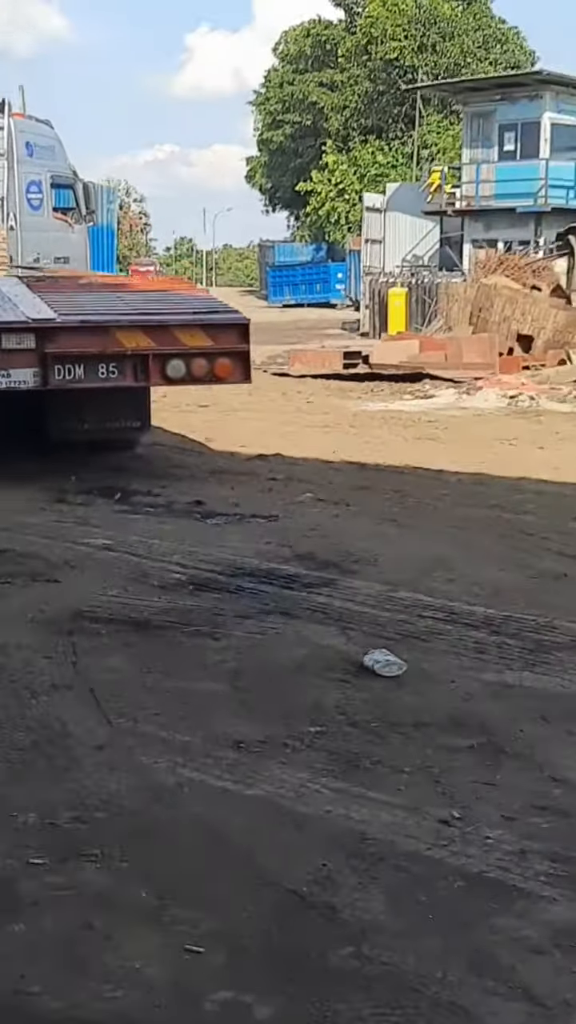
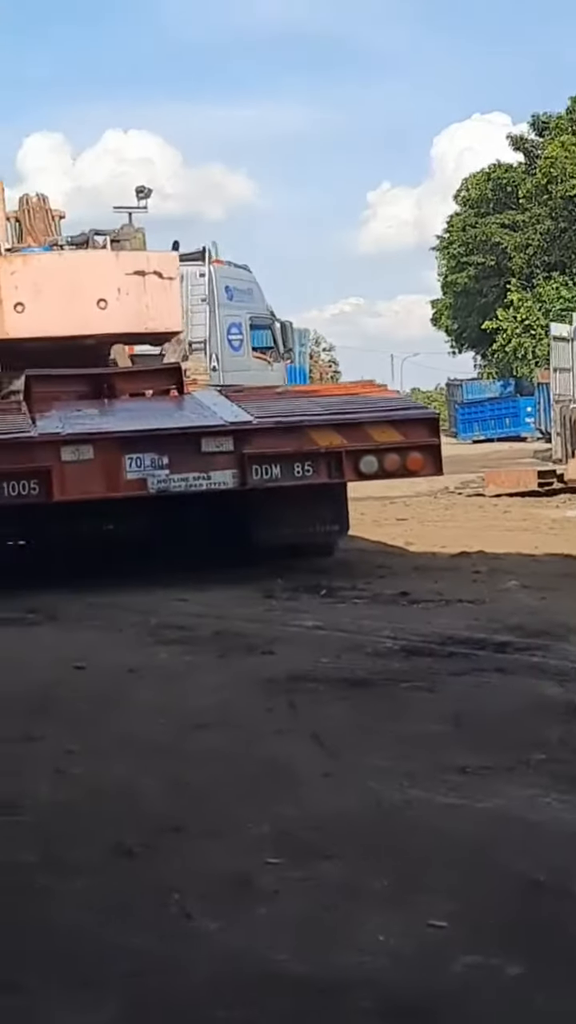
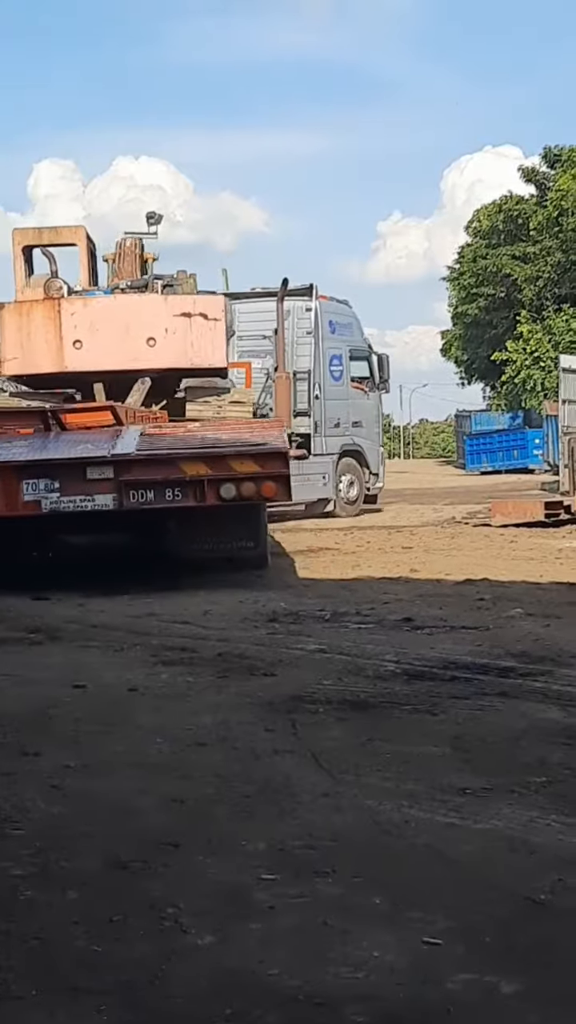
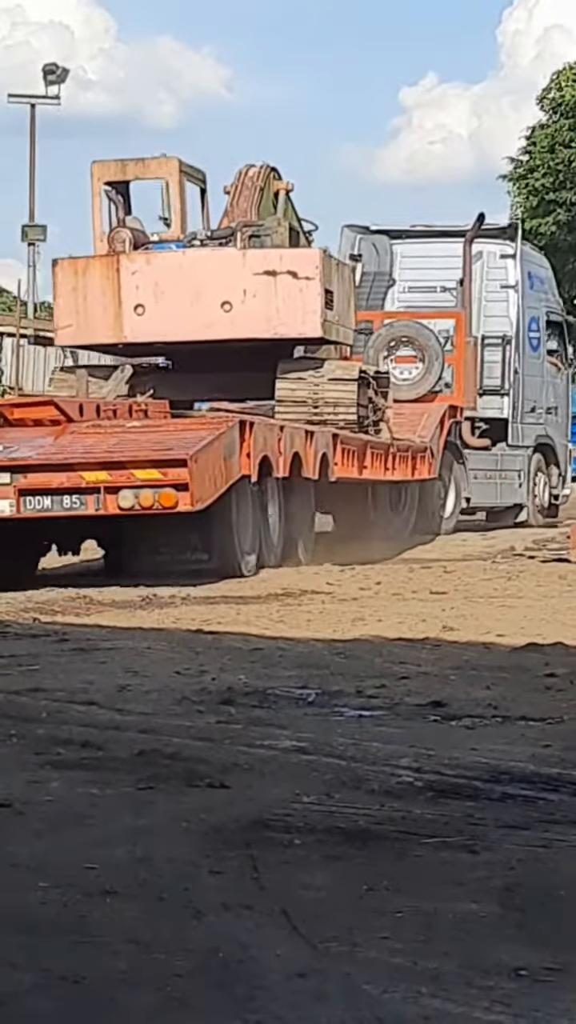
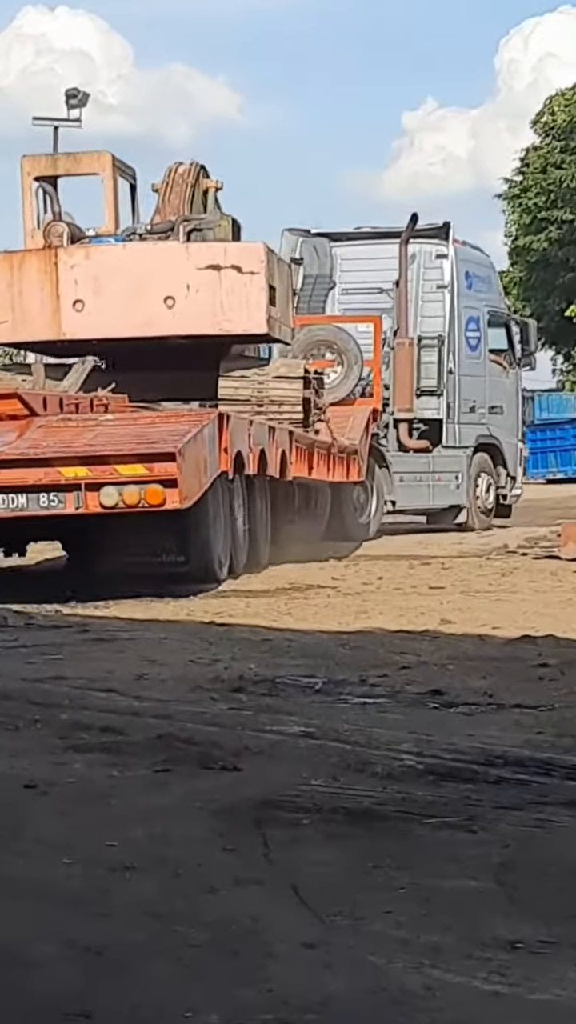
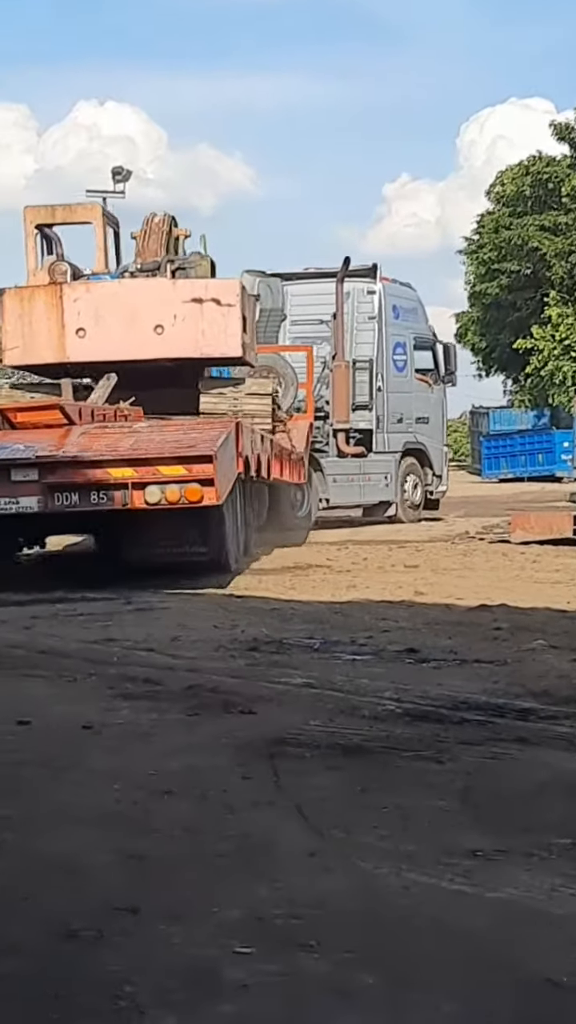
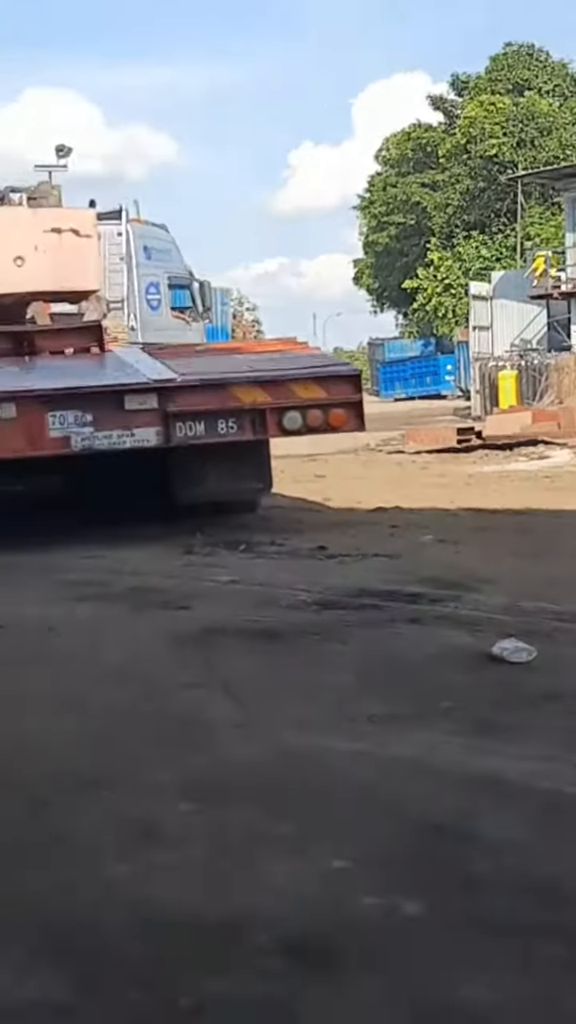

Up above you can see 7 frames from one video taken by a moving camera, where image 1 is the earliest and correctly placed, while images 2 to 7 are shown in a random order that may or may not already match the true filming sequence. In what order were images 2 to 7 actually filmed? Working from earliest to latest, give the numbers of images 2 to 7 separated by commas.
7, 2, 3, 6, 5, 4
